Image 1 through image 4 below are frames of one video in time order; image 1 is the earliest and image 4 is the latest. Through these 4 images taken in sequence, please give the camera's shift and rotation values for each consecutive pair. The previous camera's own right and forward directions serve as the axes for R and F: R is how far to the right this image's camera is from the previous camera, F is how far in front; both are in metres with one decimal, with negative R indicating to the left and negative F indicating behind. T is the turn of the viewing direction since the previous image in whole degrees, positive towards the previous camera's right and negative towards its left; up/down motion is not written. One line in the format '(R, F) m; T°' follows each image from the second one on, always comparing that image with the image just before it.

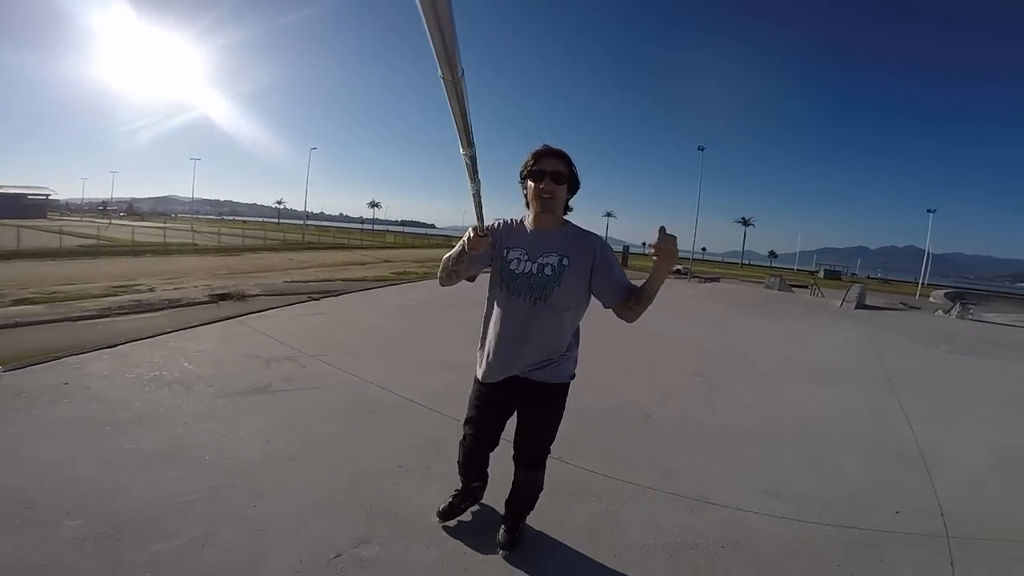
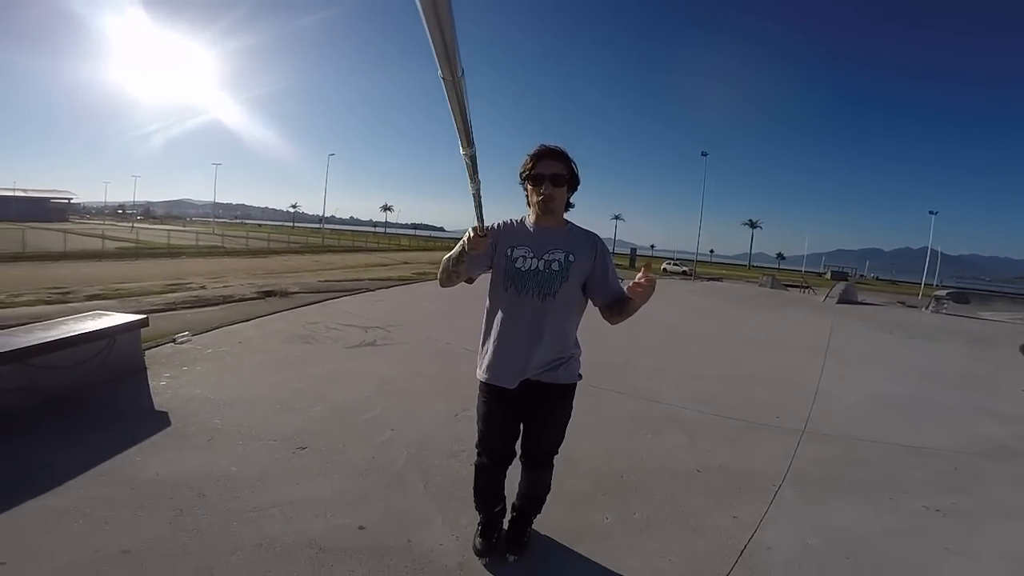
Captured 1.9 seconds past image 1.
(-0.2, -1.4) m; -1°
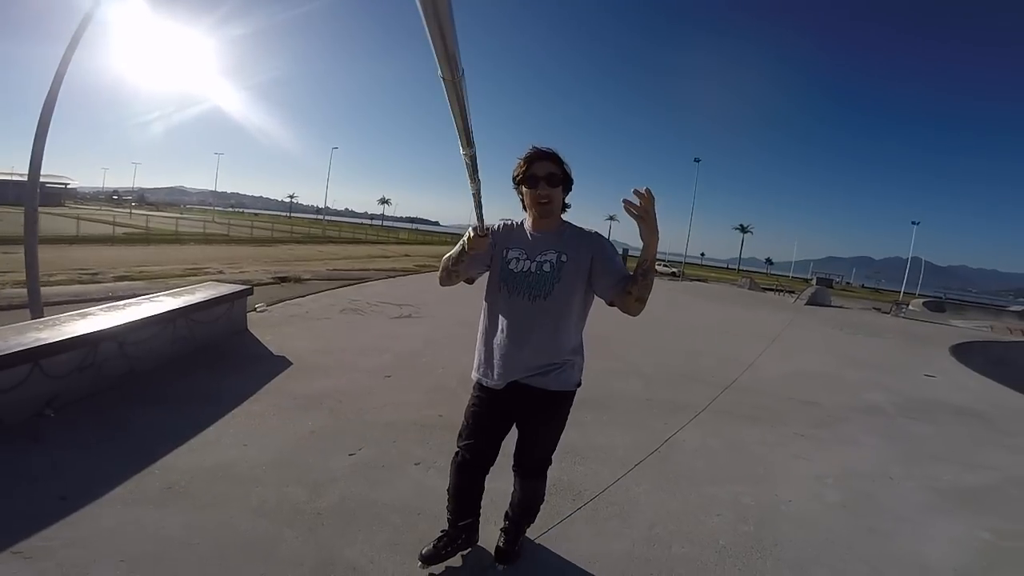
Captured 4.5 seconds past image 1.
(-0.2, -1.2) m; +1°
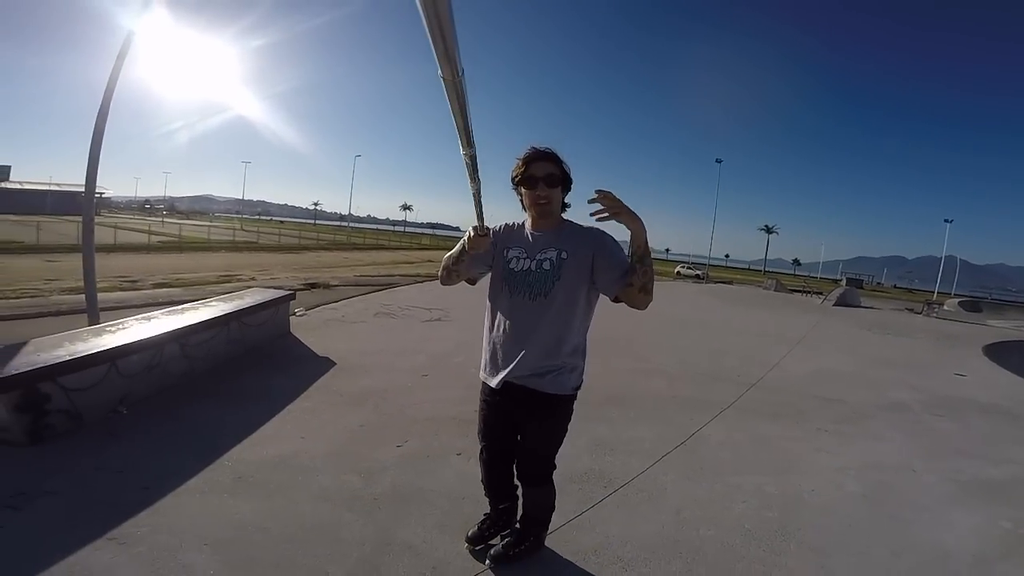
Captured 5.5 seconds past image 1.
(-0.1, -0.2) m; -2°
